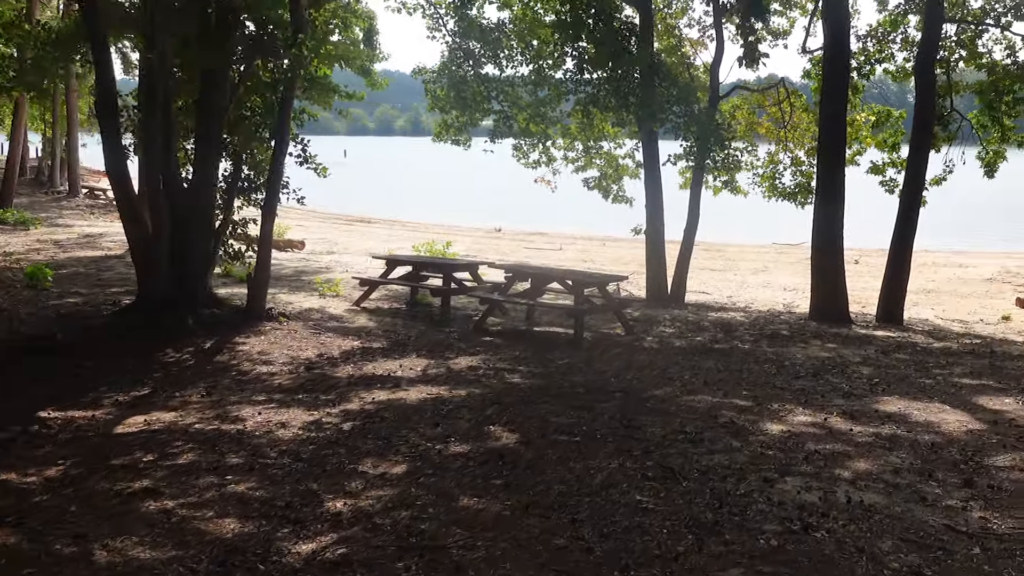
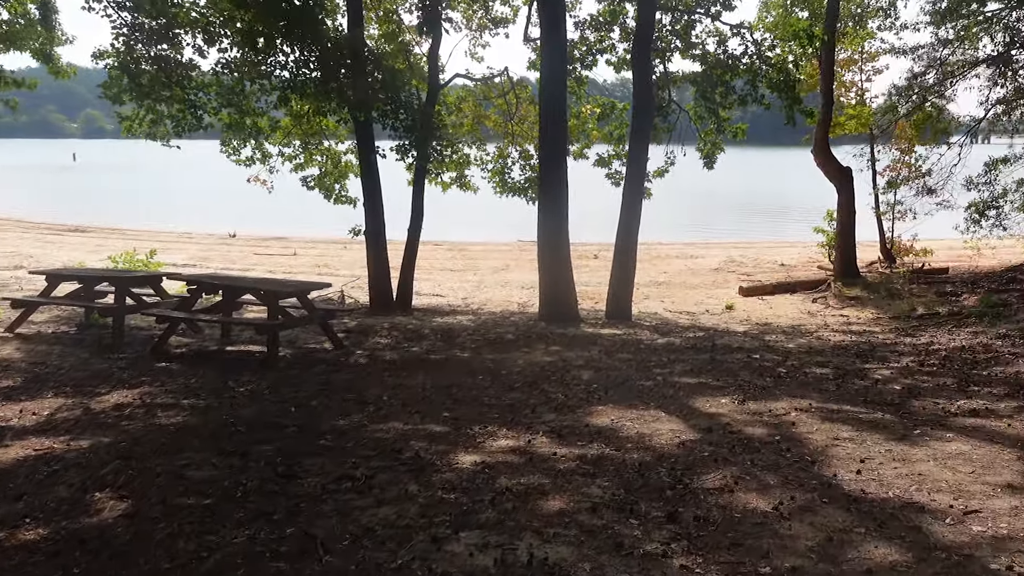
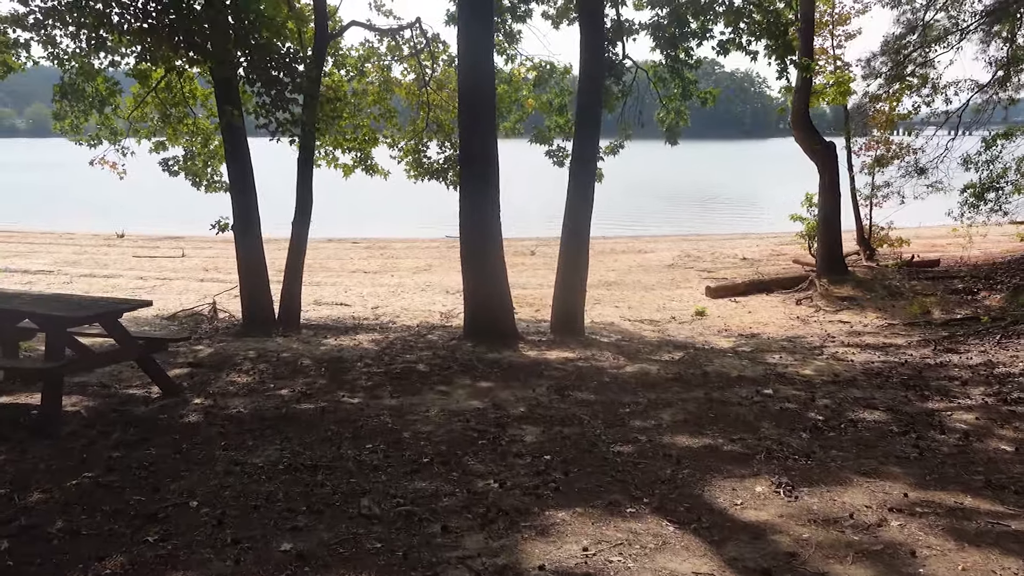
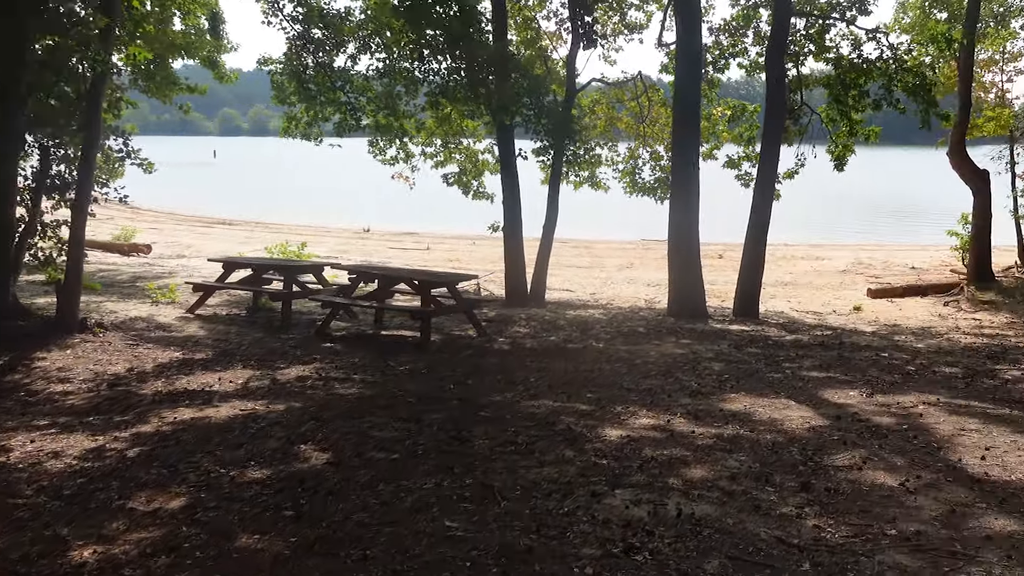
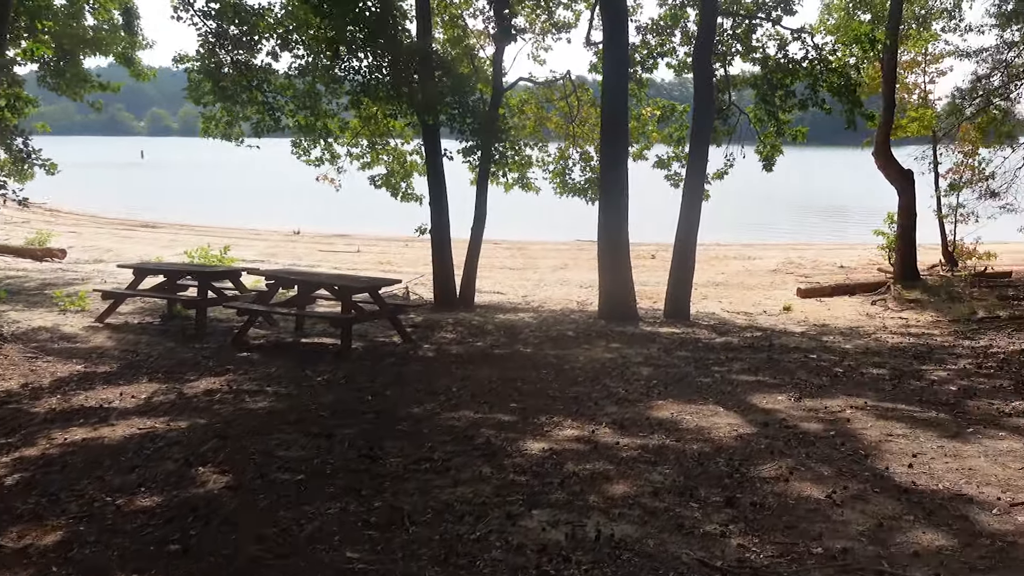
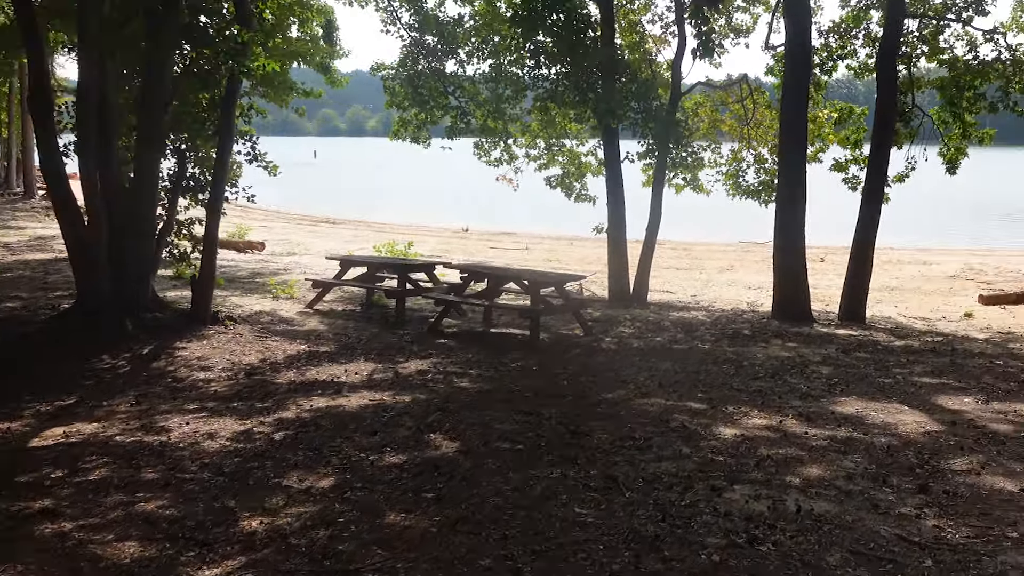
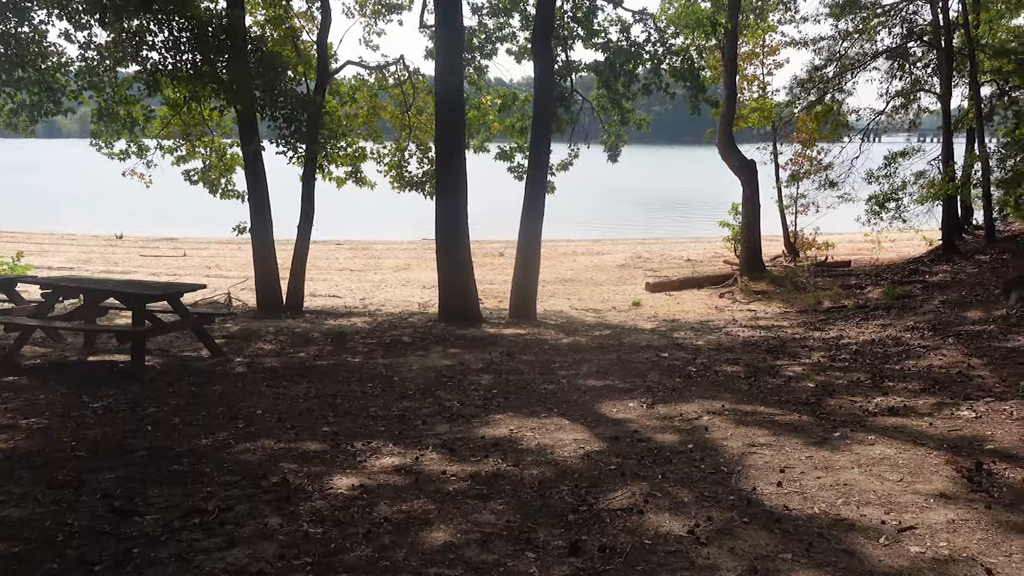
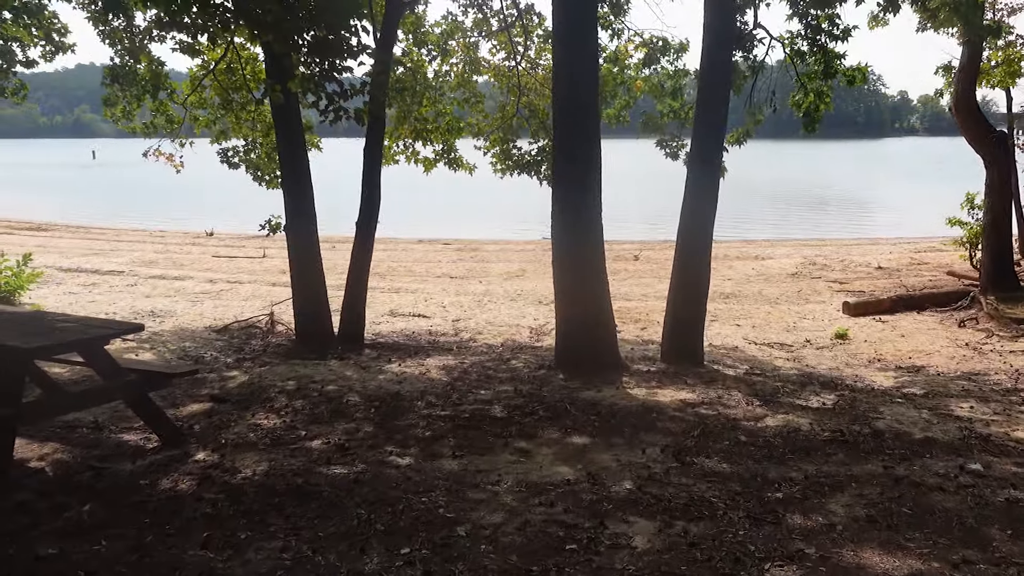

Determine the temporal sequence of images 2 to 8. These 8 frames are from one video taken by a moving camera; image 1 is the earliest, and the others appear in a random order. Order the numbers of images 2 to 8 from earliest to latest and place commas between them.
6, 4, 5, 2, 7, 3, 8
